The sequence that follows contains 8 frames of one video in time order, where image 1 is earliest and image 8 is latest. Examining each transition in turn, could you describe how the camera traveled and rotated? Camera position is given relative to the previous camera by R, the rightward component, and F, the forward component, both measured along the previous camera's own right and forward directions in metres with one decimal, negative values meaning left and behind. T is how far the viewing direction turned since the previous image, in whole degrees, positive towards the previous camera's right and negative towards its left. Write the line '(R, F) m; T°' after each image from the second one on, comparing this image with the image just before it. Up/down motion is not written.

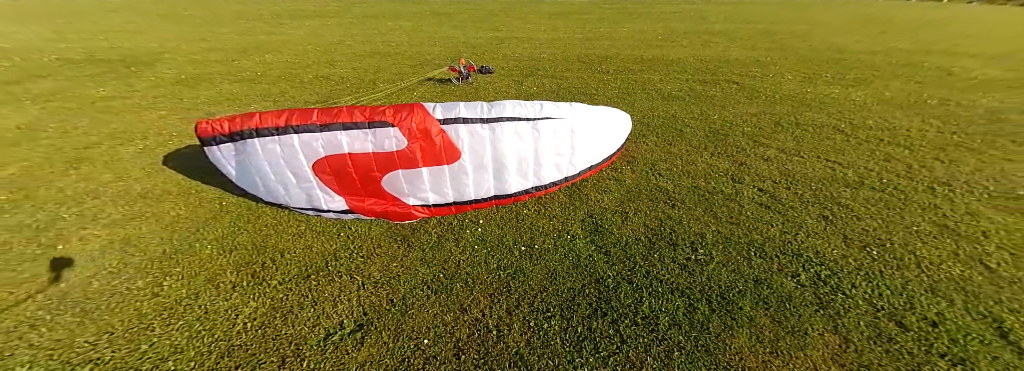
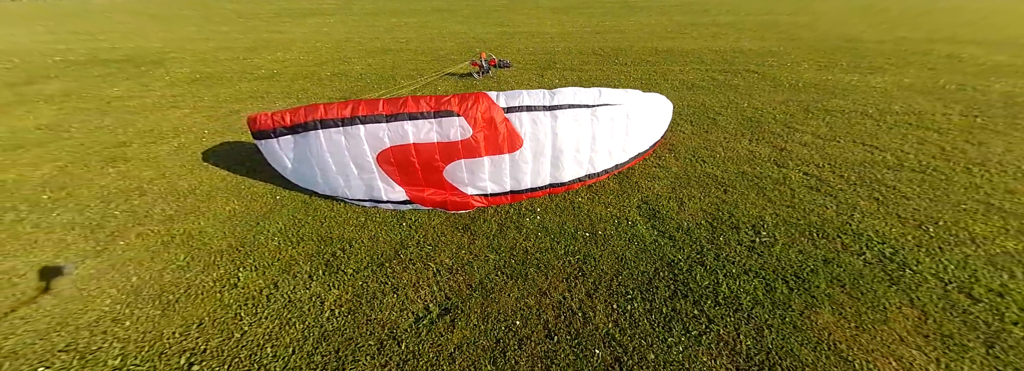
(-0.9, 0.0) m; +1°
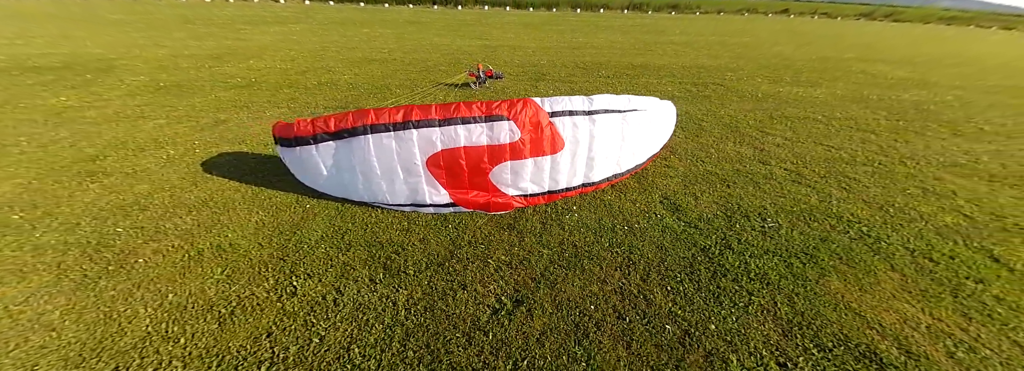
(-1.0, -0.1) m; +6°
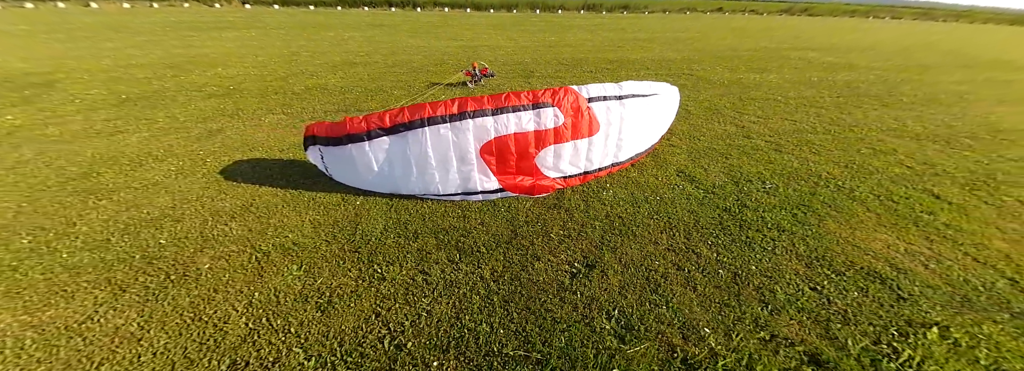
(-1.1, -0.2) m; +6°
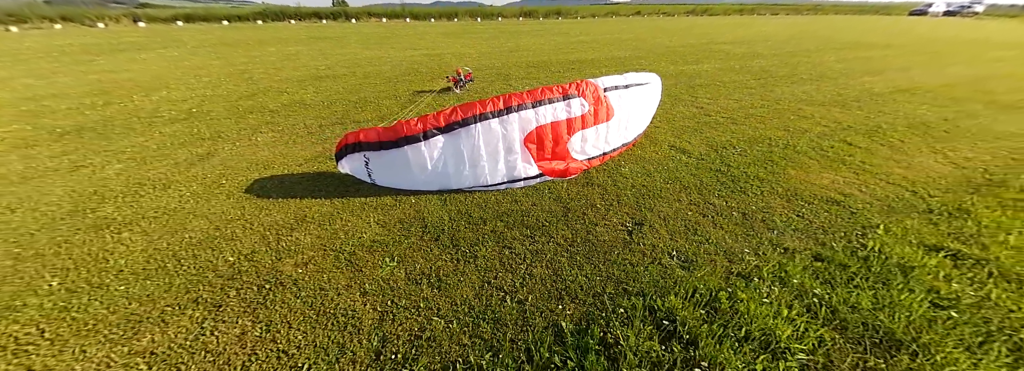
(-1.4, -0.4) m; +8°
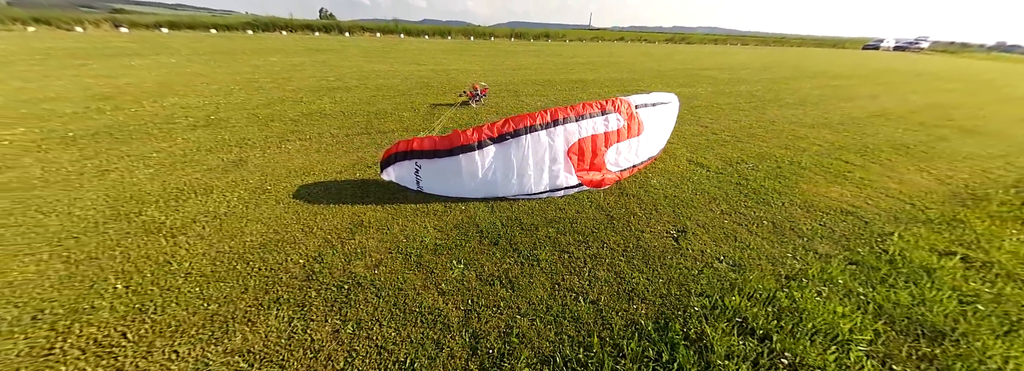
(-1.0, -0.2) m; +2°
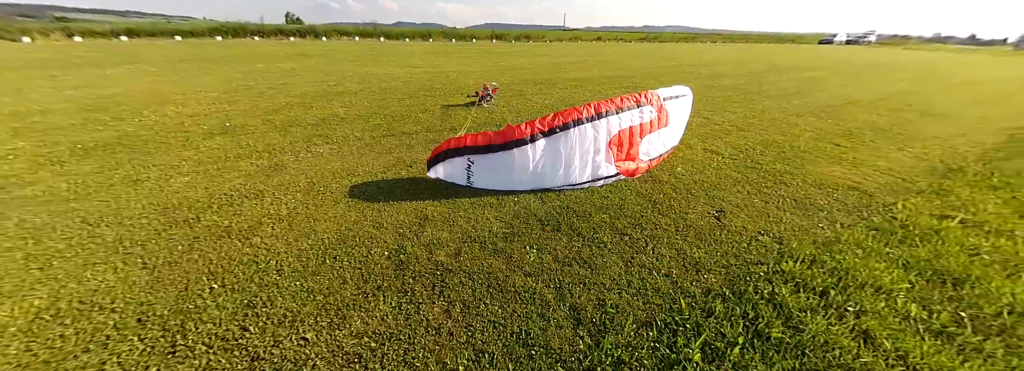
(-1.1, -0.2) m; +3°
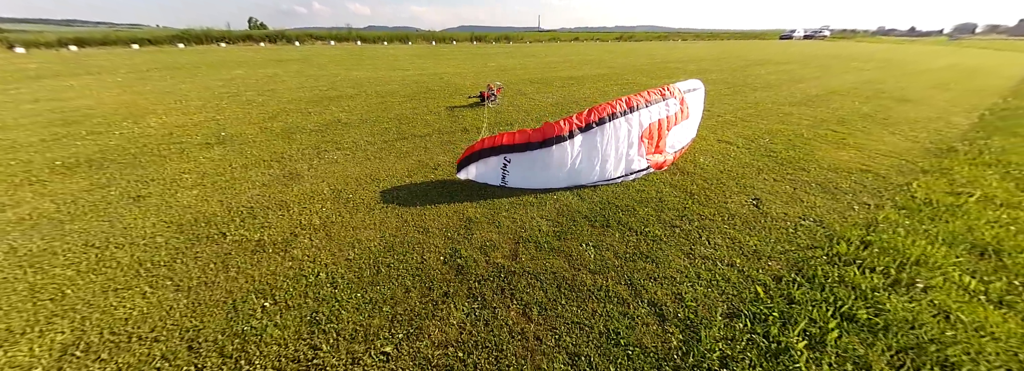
(-0.9, +0.1) m; +3°
